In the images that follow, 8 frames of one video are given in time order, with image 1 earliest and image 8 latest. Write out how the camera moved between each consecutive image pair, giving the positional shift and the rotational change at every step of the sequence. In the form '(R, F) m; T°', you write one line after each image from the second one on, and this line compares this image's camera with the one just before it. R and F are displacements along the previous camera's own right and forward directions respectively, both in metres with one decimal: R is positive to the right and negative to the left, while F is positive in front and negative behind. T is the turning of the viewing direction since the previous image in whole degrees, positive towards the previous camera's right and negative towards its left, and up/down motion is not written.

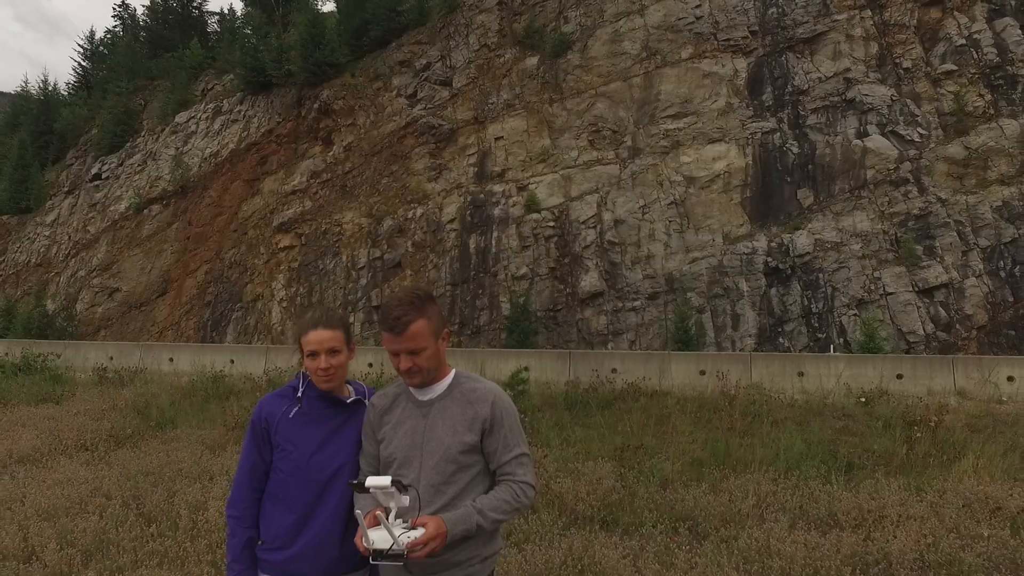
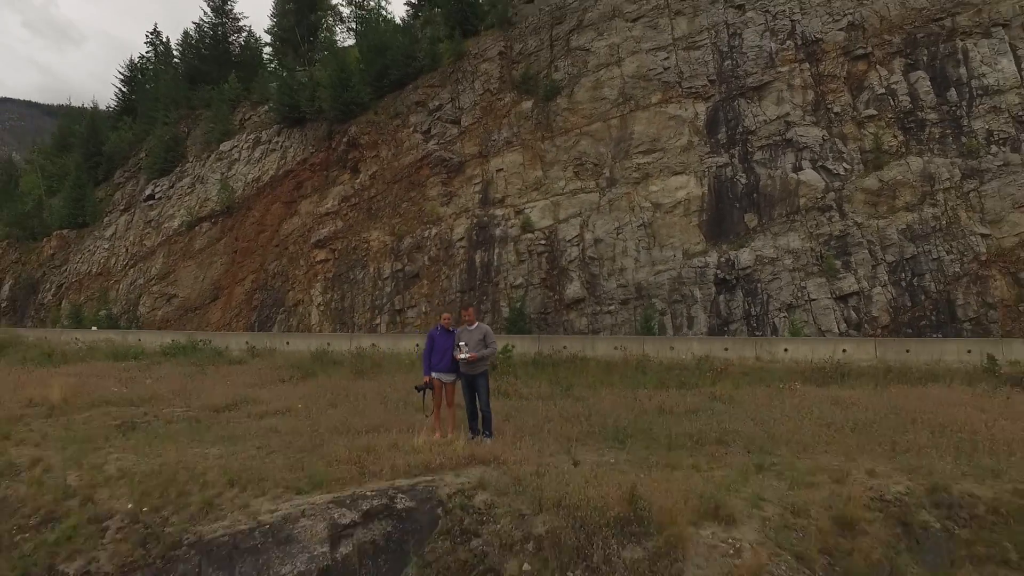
(+0.1, -1.4) m; 0°
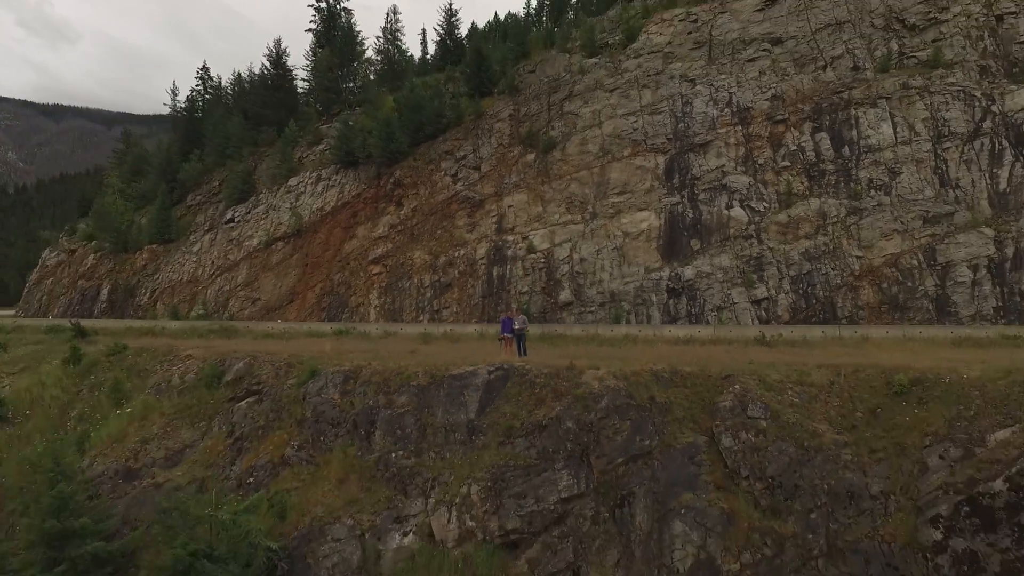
(-0.2, -2.8) m; 0°
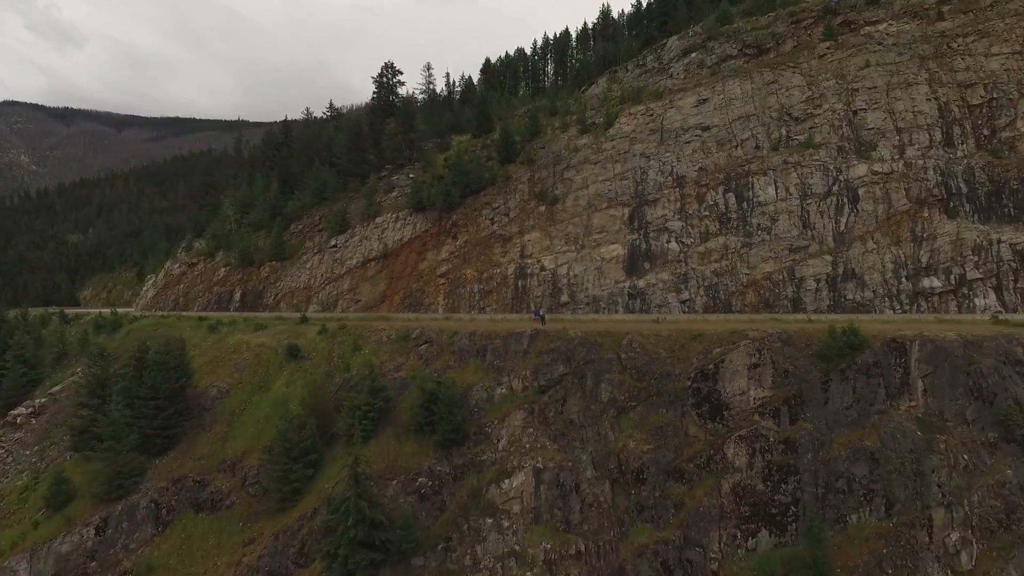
(-0.4, -6.1) m; 0°
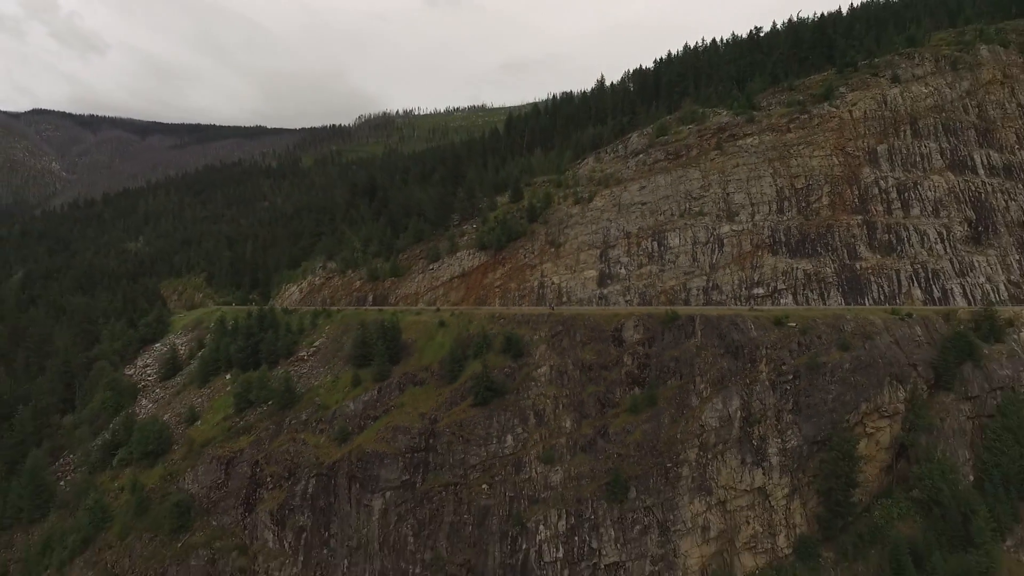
(-0.7, -14.3) m; -1°
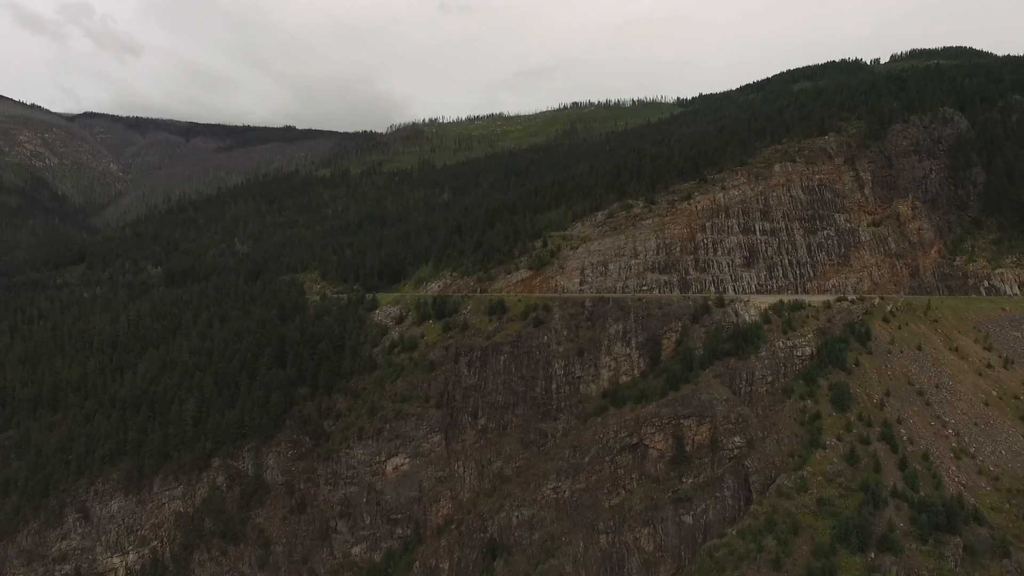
(-2.5, -43.4) m; -1°
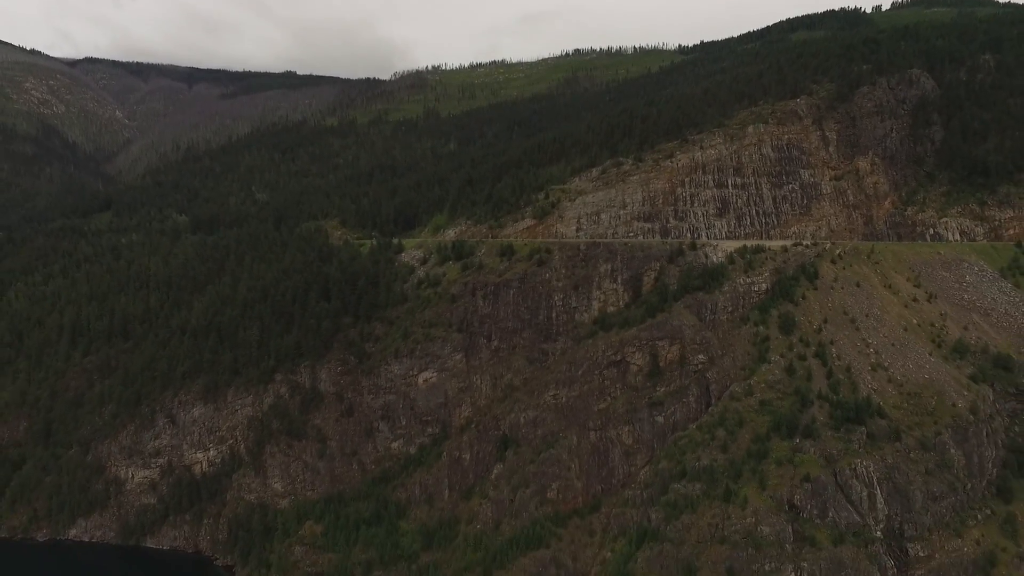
(-0.8, -13.7) m; 0°
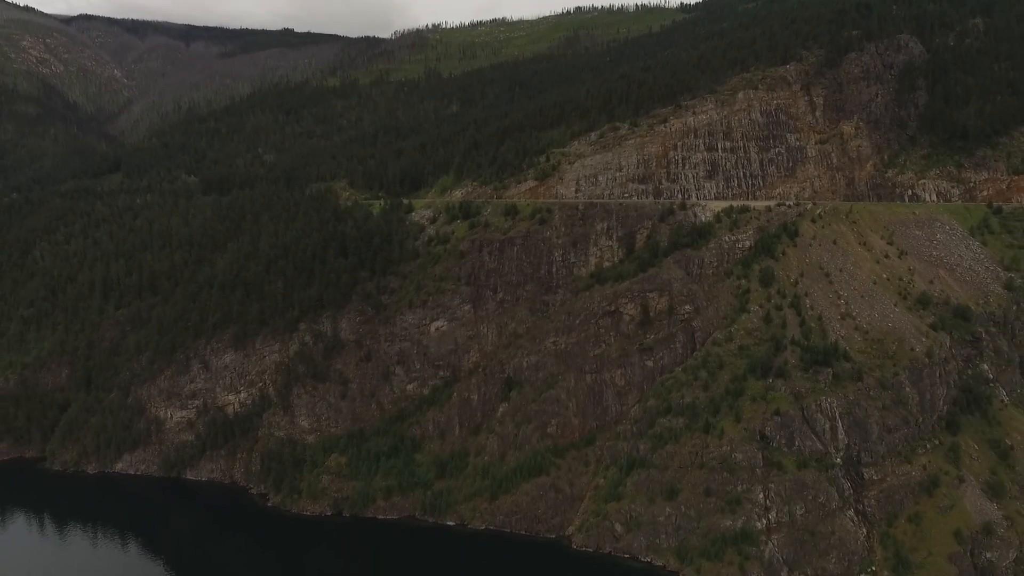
(-0.5, -7.2) m; 0°
